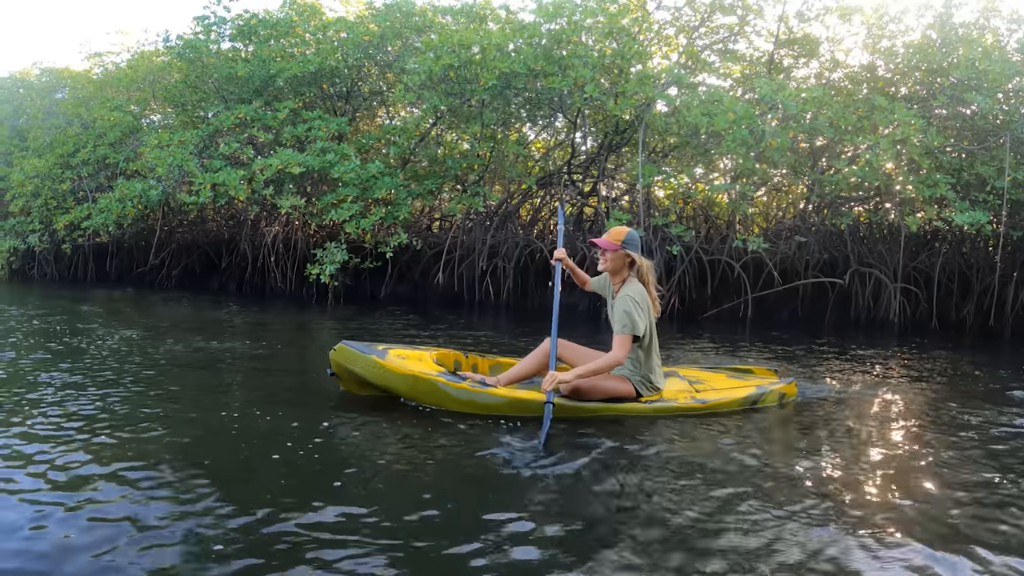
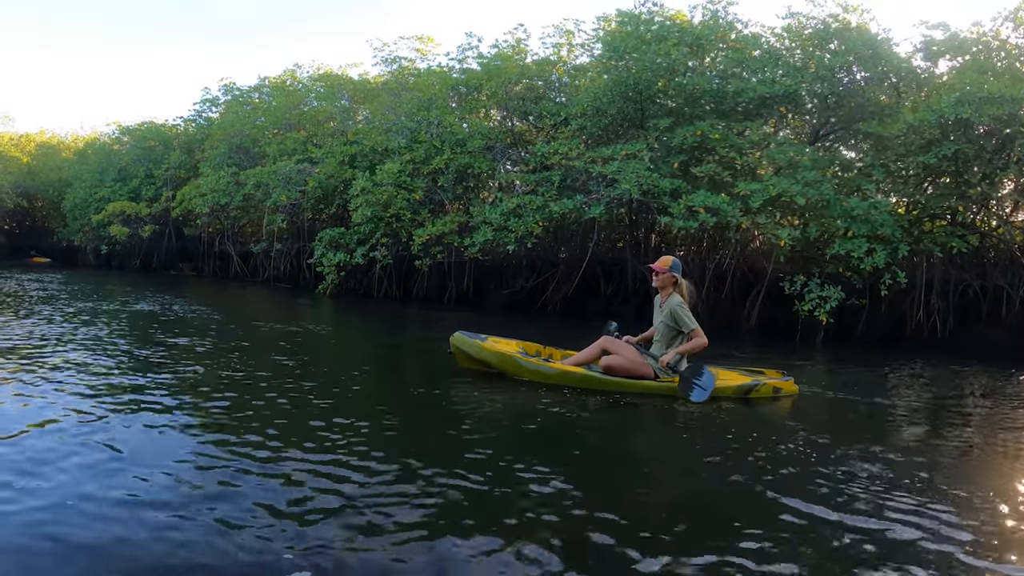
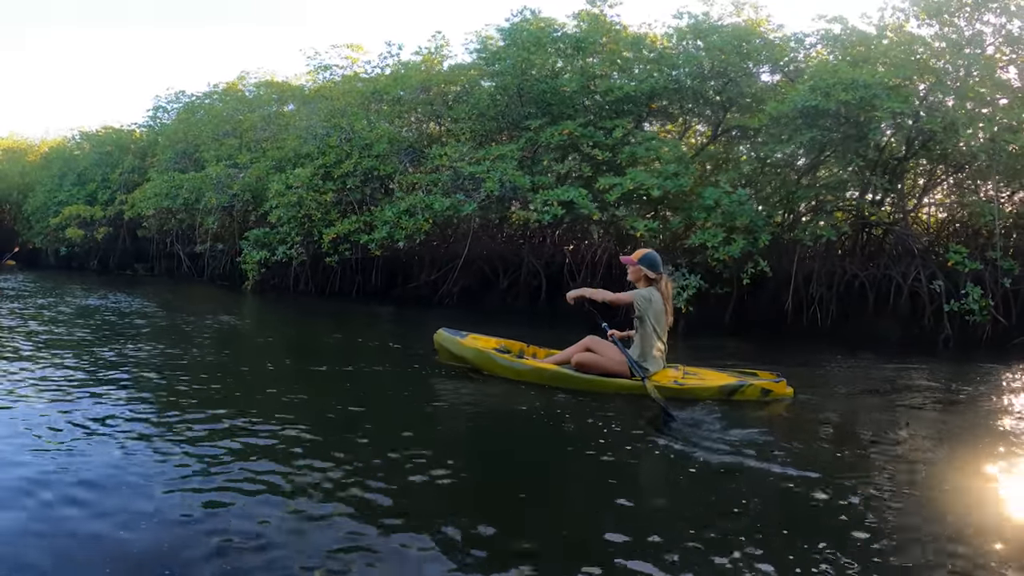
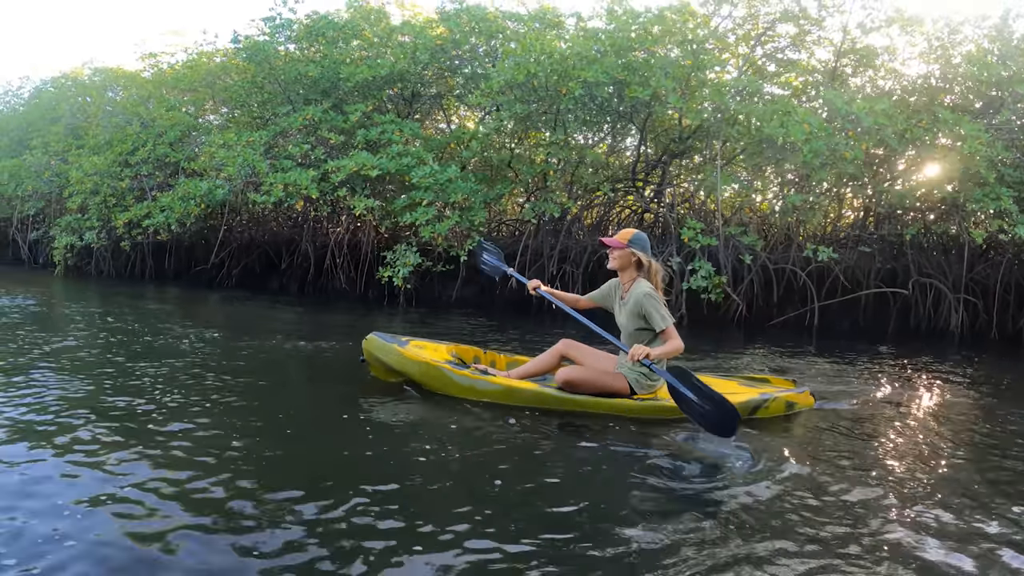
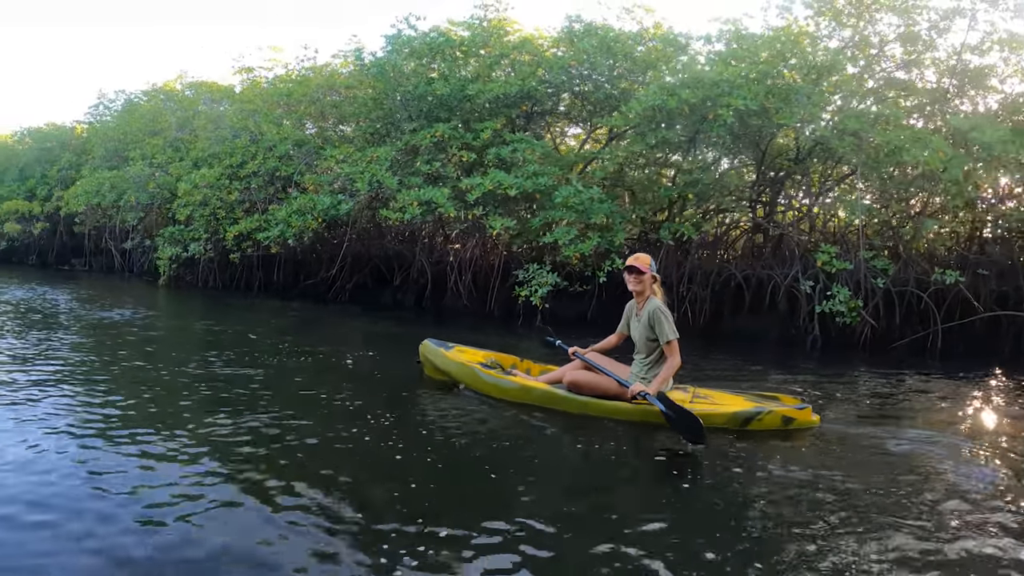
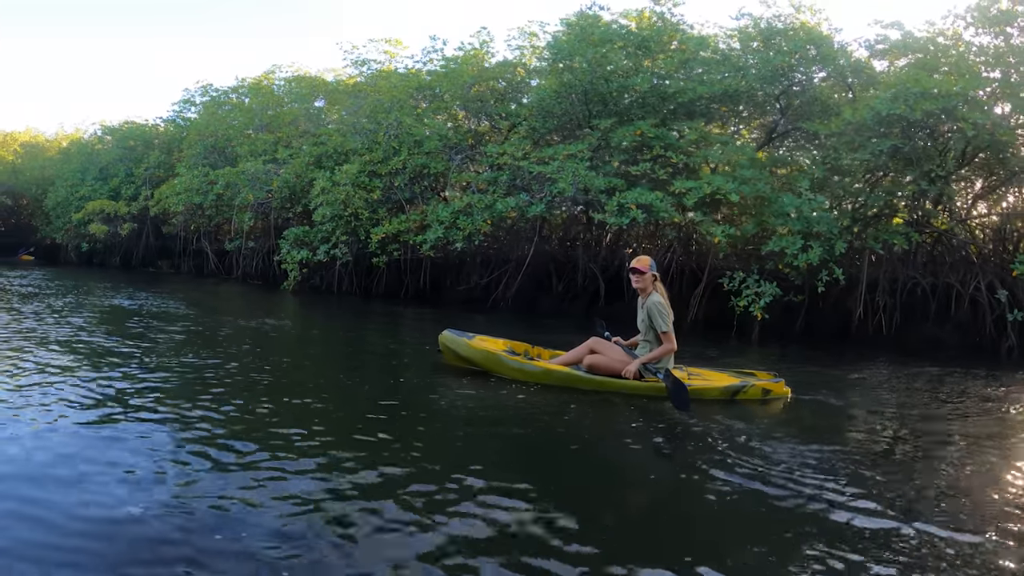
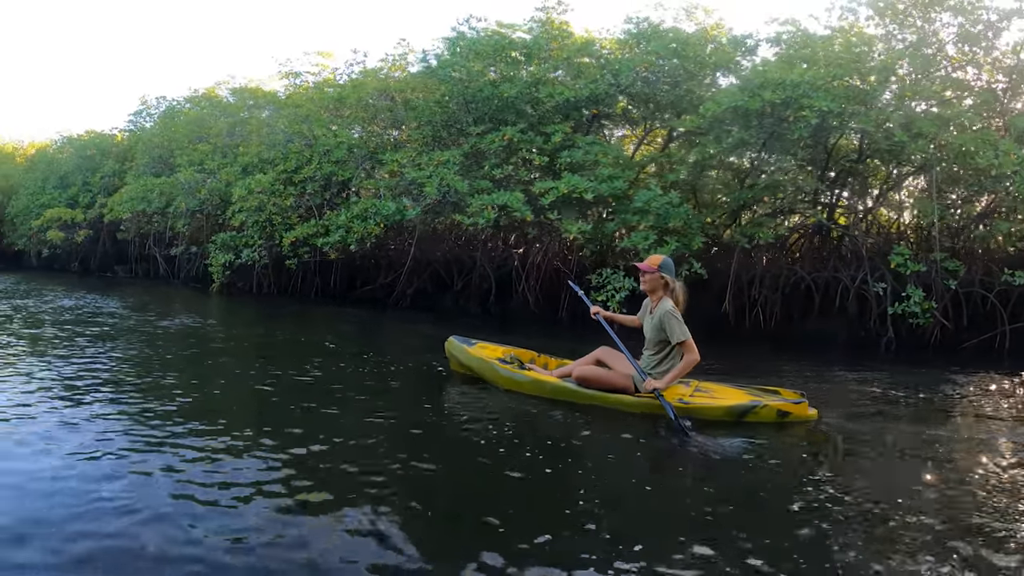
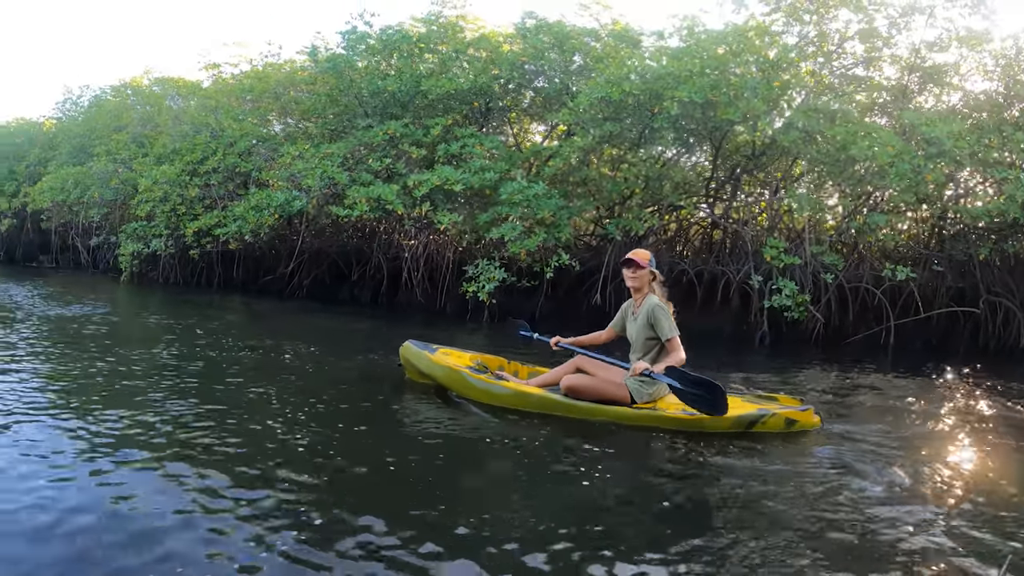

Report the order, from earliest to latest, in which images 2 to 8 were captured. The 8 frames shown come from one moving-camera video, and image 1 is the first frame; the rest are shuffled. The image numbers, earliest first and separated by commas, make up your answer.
4, 8, 5, 7, 3, 6, 2
